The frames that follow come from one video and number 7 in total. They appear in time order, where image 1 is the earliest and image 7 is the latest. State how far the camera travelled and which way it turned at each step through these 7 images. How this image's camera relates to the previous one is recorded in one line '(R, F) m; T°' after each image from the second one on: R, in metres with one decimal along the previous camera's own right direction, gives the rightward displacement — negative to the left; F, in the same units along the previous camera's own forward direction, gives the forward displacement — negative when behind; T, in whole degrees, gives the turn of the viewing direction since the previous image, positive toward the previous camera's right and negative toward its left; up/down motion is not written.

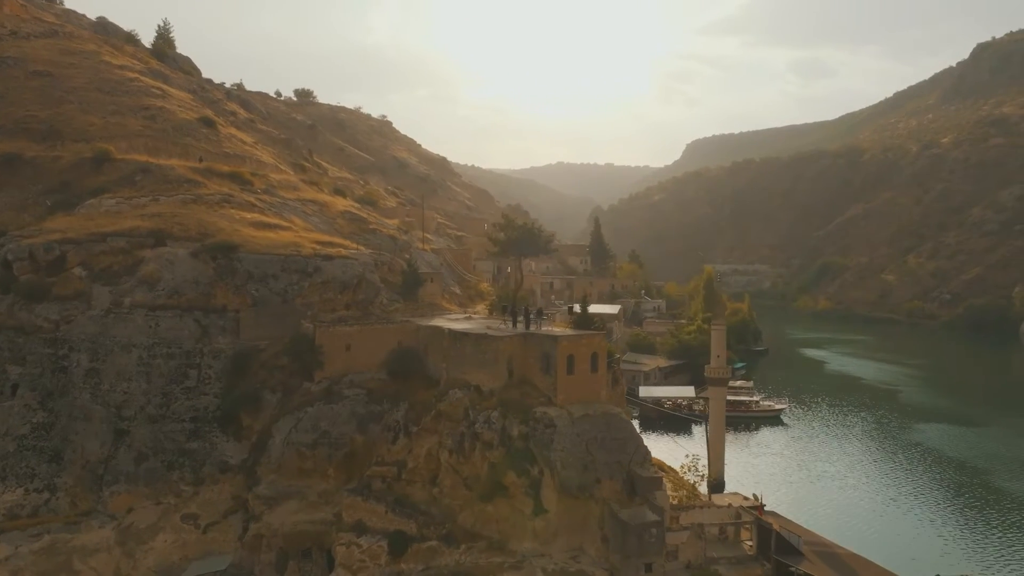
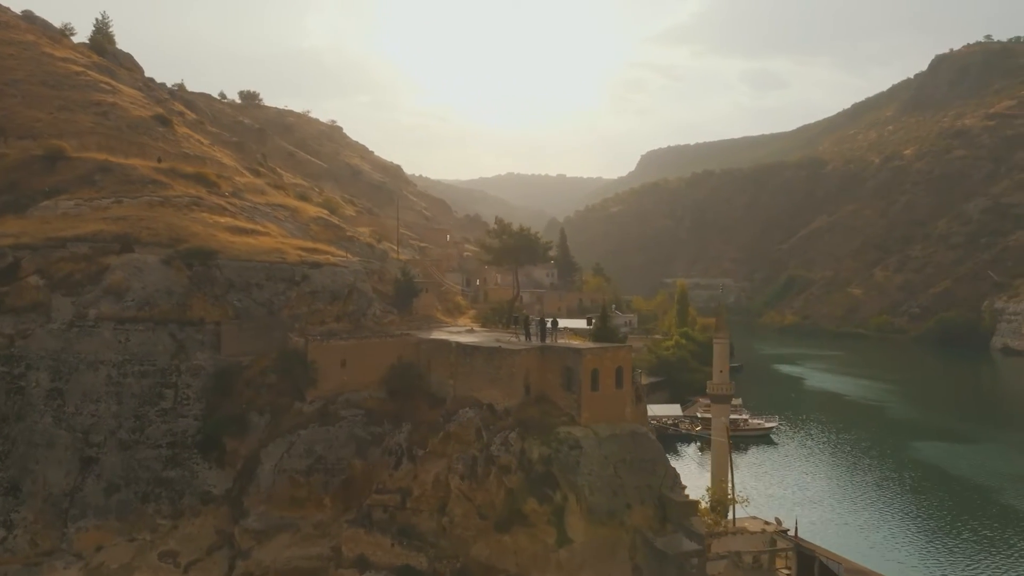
(-2.3, +2.2) m; +5°
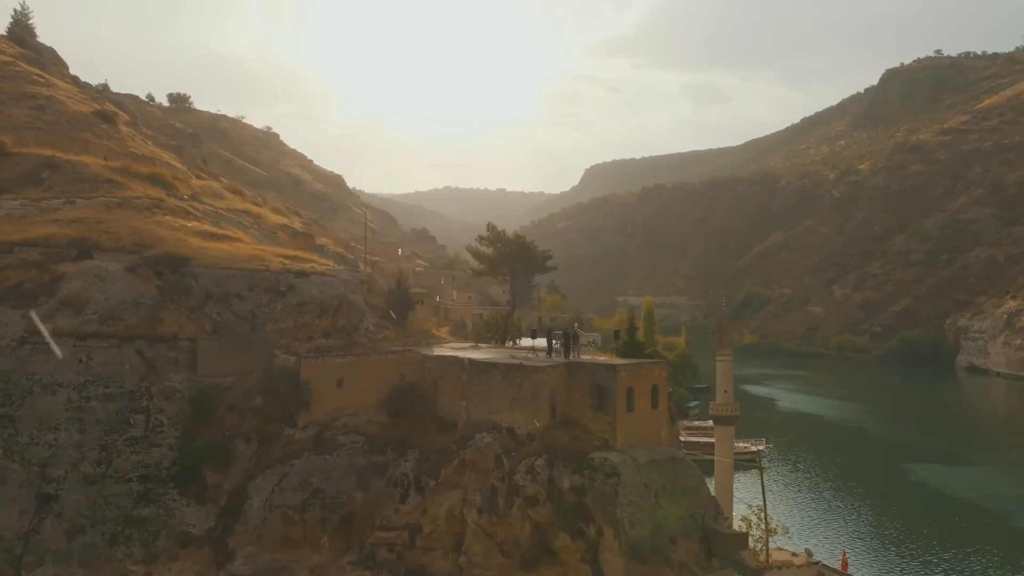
(-2.4, +2.5) m; +6°
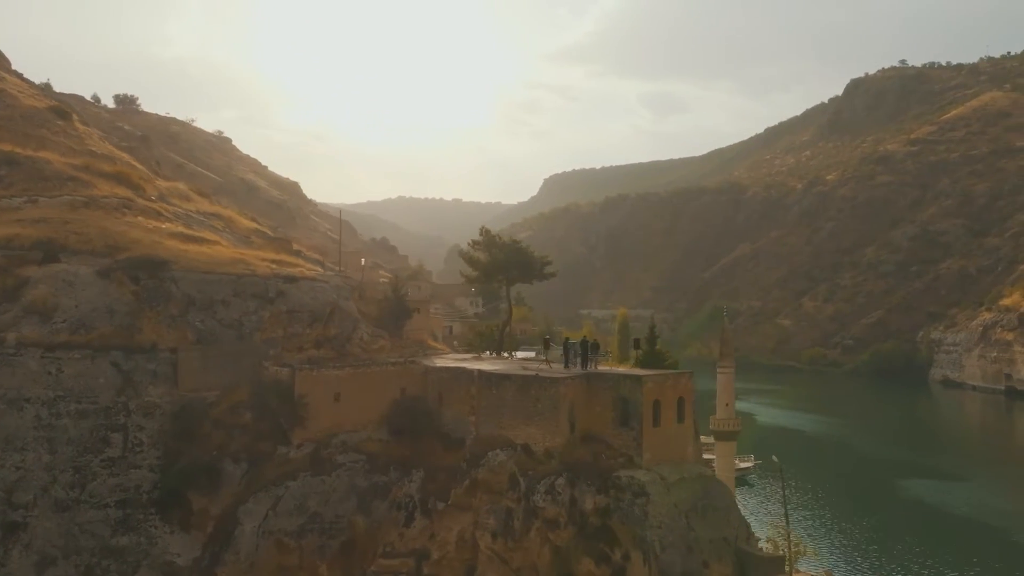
(-1.5, +1.6) m; +4°
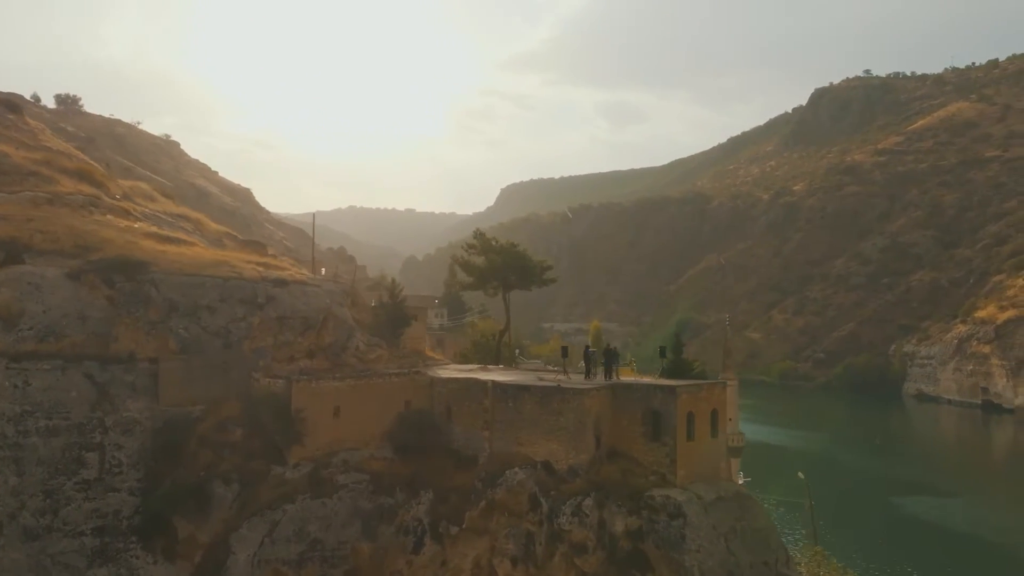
(-1.4, +1.6) m; +4°
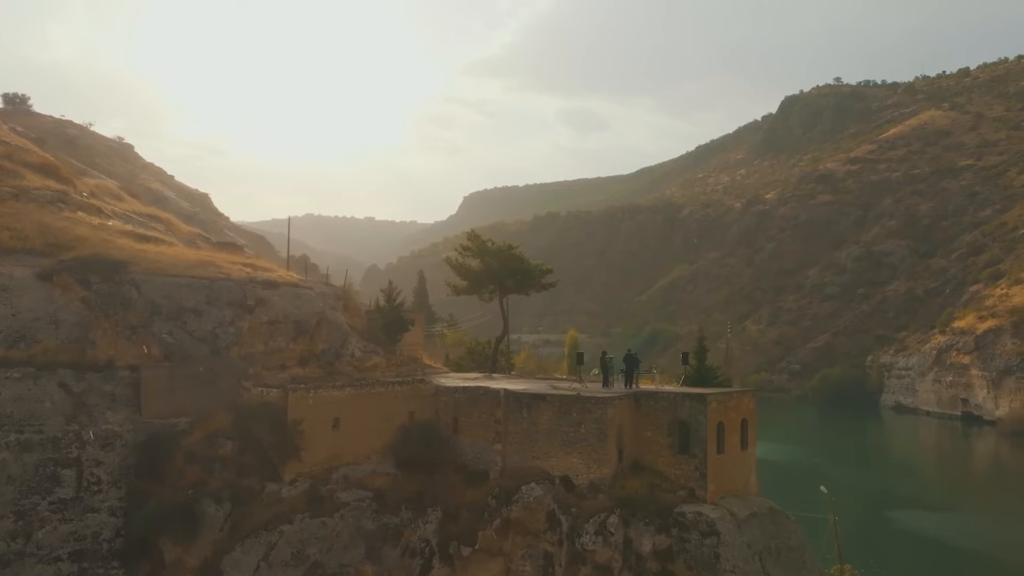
(-1.0, +1.3) m; +3°
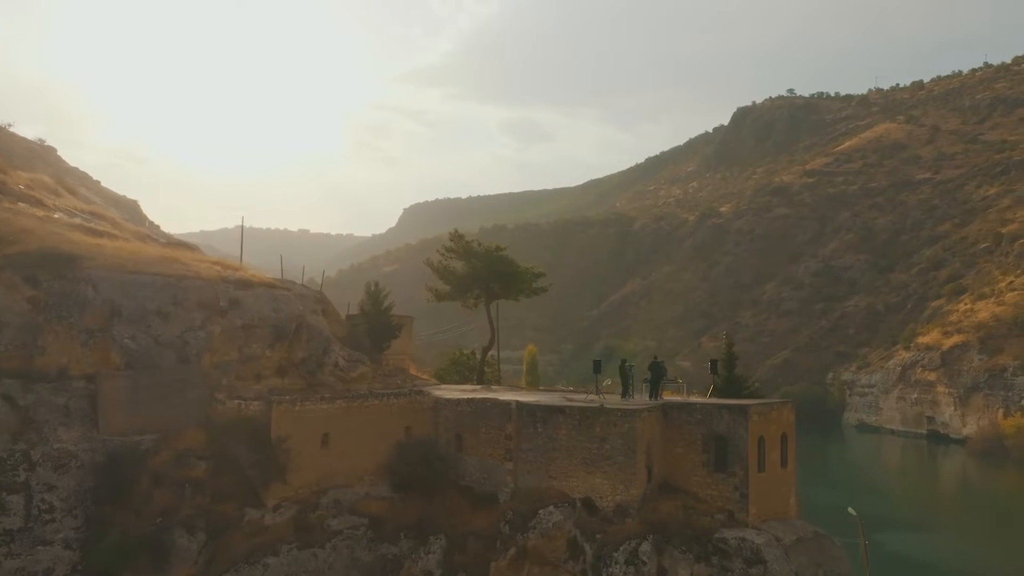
(-1.2, +1.9) m; +4°
